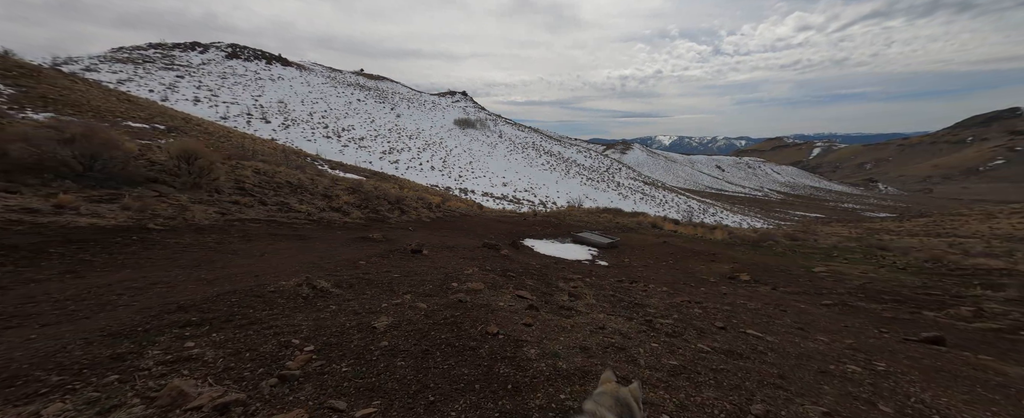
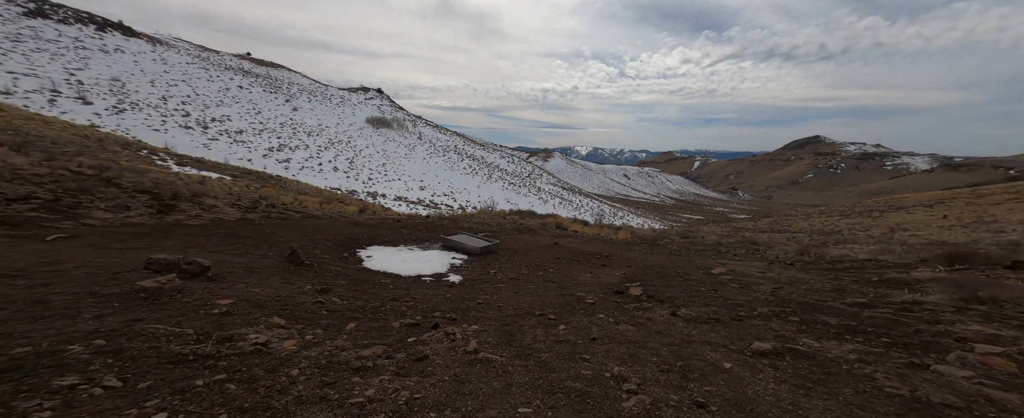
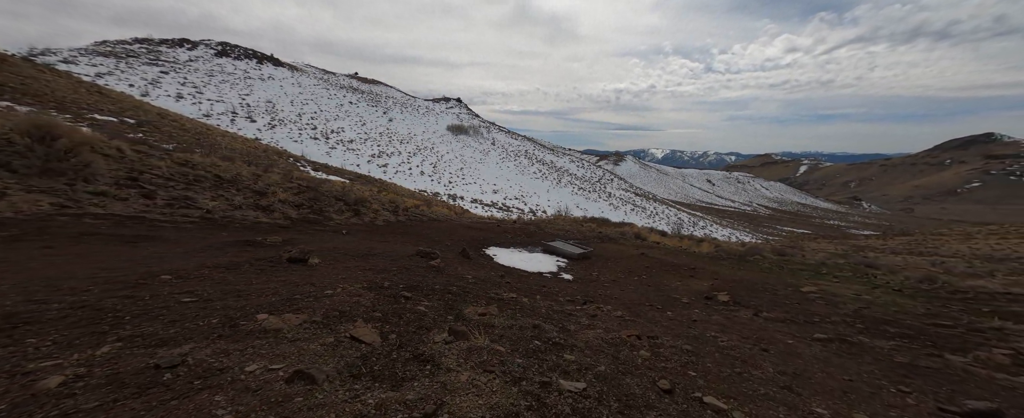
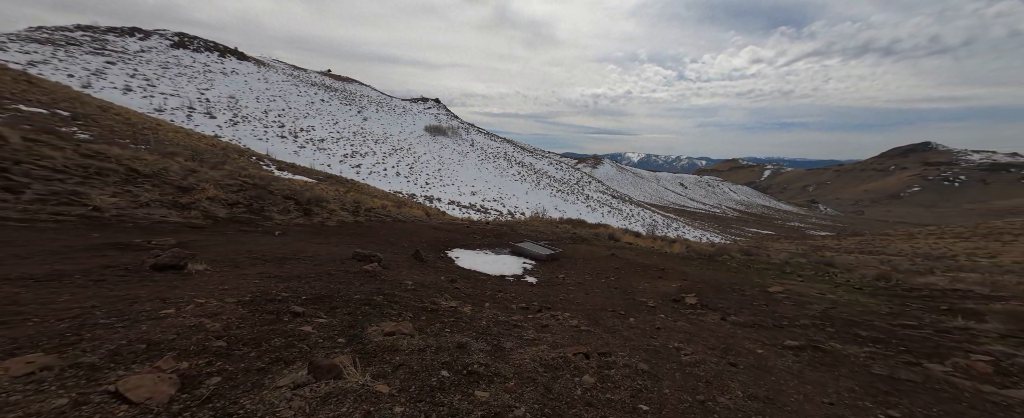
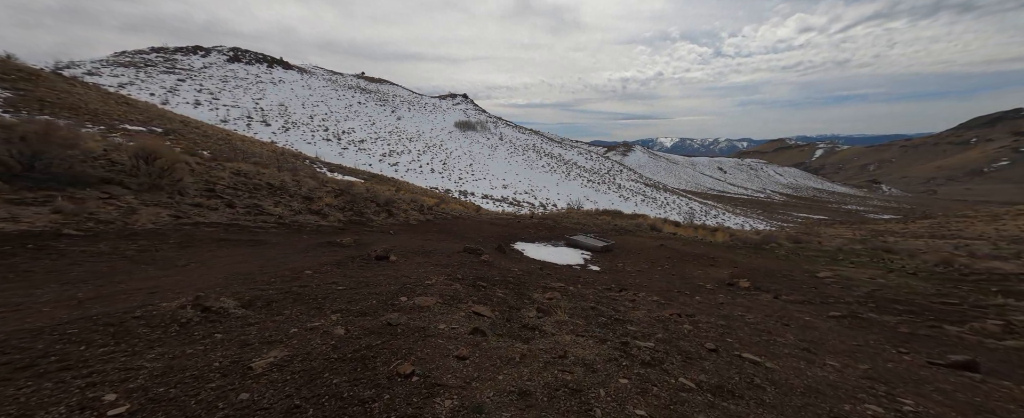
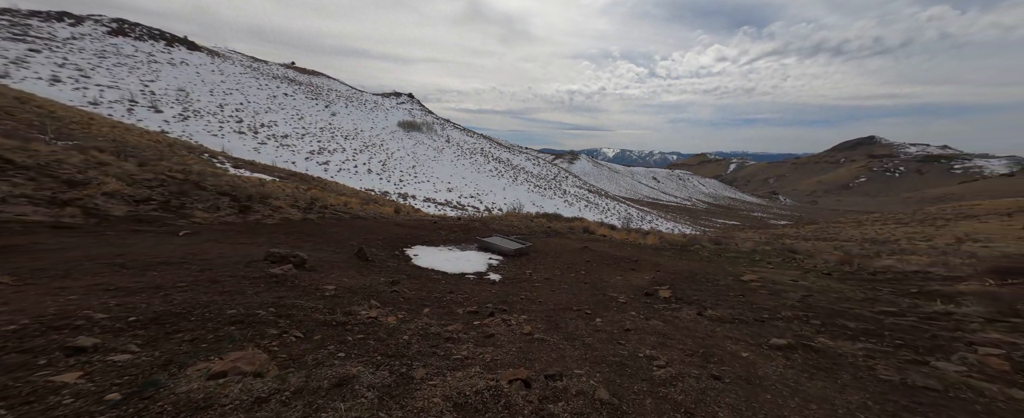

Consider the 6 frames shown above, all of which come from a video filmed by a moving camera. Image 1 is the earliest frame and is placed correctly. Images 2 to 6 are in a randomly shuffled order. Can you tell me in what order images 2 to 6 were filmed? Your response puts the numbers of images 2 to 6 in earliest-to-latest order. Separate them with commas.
5, 3, 4, 6, 2
